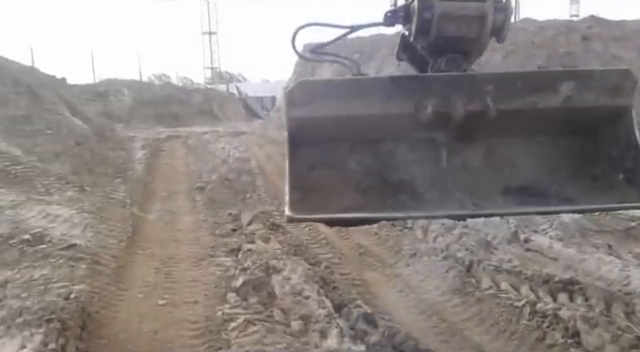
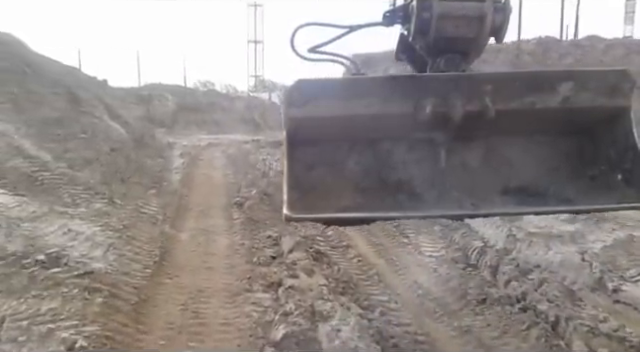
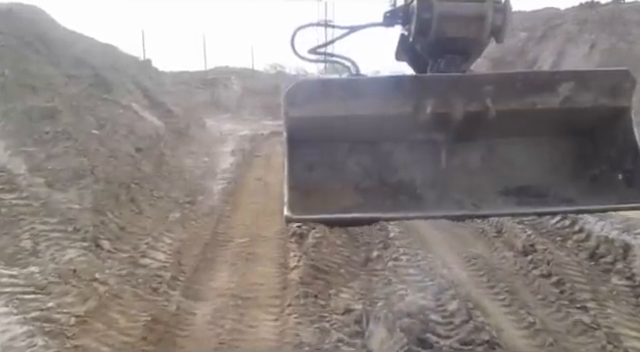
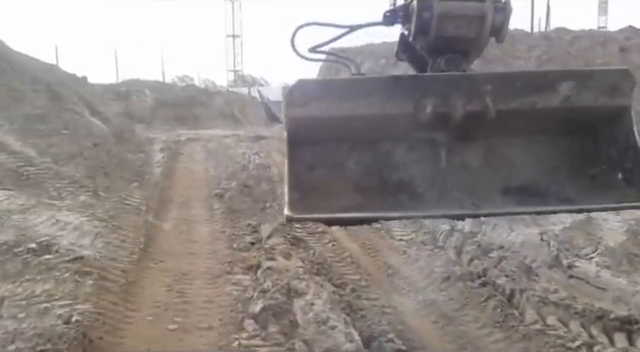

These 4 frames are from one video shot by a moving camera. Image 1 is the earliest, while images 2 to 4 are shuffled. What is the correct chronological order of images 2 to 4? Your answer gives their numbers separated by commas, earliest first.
4, 2, 3
